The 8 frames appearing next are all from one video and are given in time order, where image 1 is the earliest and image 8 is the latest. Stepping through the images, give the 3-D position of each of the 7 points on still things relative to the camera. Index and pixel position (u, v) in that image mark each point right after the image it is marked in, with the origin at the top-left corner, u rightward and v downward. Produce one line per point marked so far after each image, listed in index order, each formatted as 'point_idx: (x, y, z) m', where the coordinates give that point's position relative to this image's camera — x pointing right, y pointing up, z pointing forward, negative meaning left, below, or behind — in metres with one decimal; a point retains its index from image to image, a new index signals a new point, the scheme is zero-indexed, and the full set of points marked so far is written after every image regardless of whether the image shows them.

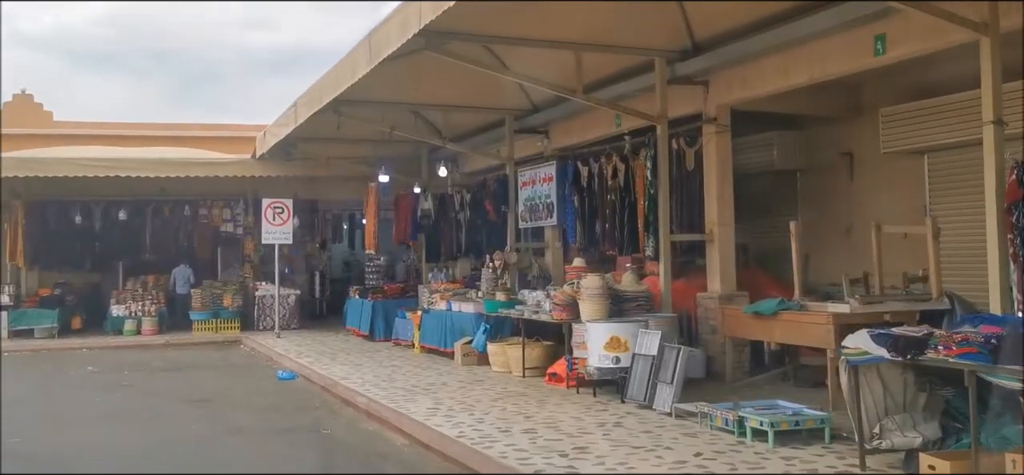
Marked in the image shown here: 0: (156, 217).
0: (-6.5, +0.3, +16.7) m
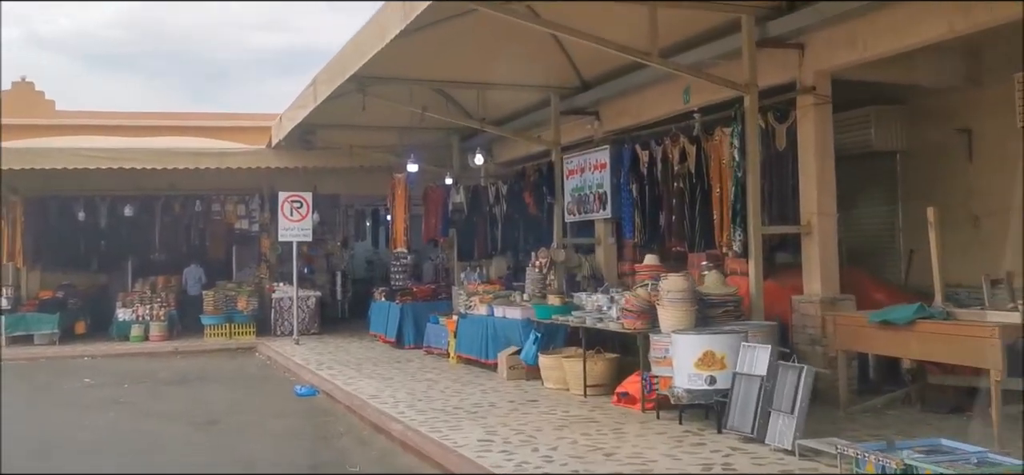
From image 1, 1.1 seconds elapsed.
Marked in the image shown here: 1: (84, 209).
0: (-5.9, +0.4, +15.5) m
1: (-7.0, +0.4, +15.0) m
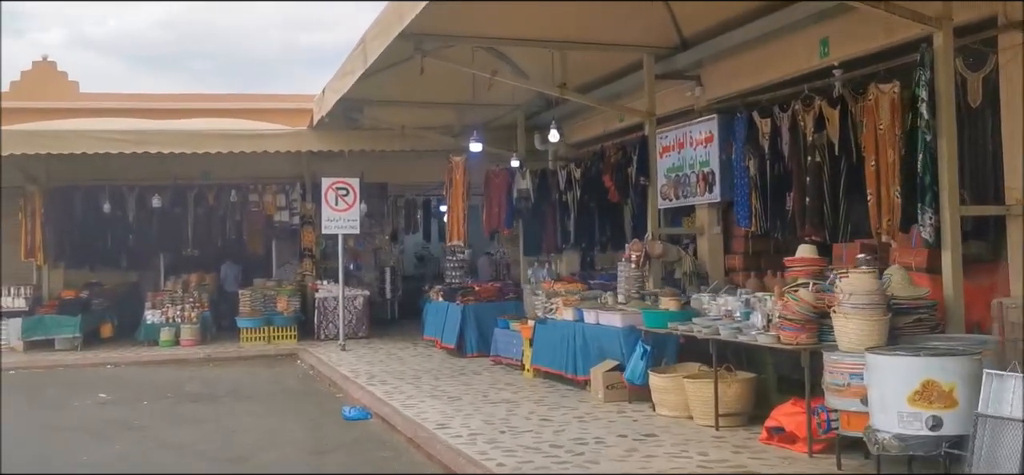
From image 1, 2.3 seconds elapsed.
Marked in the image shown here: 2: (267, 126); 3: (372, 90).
0: (-4.8, +0.5, +14.0) m
1: (-6.0, +0.5, +13.6) m
2: (-3.3, +1.5, +12.3) m
3: (-1.6, +1.7, +10.6) m
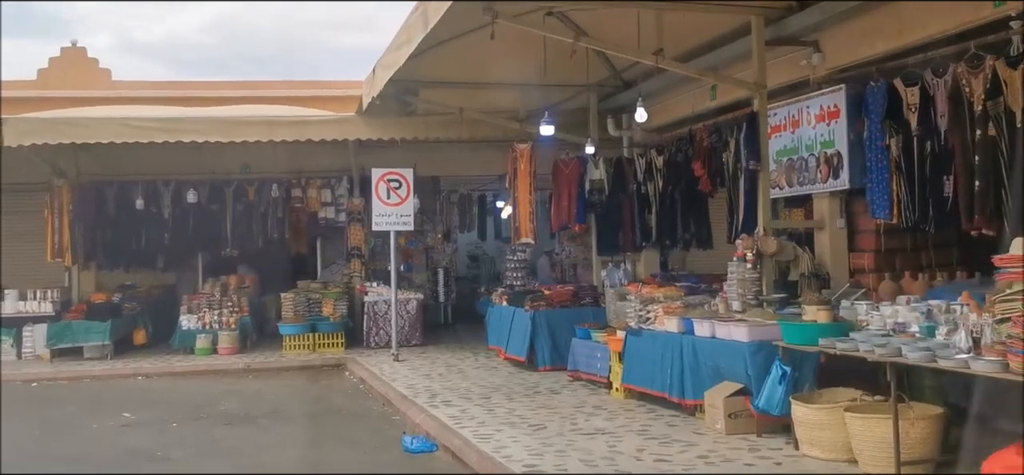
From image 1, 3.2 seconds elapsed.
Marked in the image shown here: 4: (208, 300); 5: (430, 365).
0: (-3.9, +0.5, +13.0) m
1: (-5.1, +0.6, +12.6) m
2: (-2.5, +1.5, +11.2) m
3: (-0.9, +1.7, +9.4) m
4: (-4.0, -0.8, +12.0) m
5: (-0.9, -1.4, +9.9) m
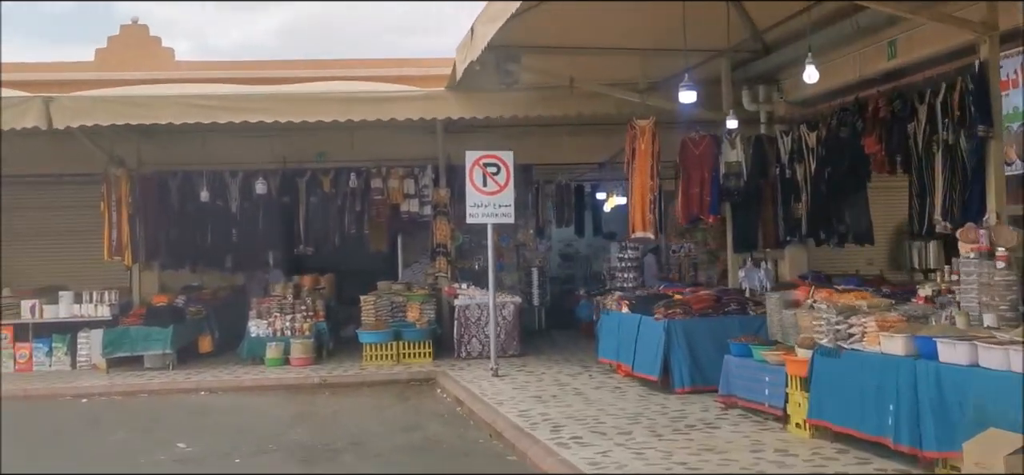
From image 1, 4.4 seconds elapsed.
0: (-2.6, +0.6, +11.6) m
1: (-3.8, +0.6, +11.3) m
2: (-1.2, +1.6, +9.7) m
3: (+0.2, +1.8, +7.8) m
4: (-2.7, -0.8, +10.6) m
5: (+0.2, -1.3, +8.3) m
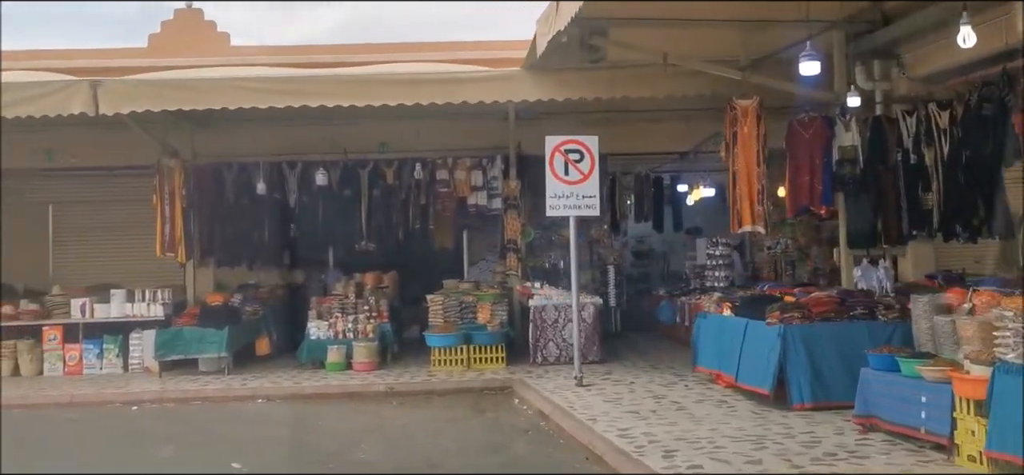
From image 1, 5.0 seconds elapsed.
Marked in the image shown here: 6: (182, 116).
0: (-1.6, +0.6, +10.8) m
1: (-2.9, +0.7, +10.6) m
2: (-0.4, +1.7, +8.9) m
3: (+0.9, +1.8, +6.9) m
4: (-1.9, -0.7, +9.9) m
5: (+1.0, -1.3, +7.4) m
6: (-3.7, +1.4, +10.2) m
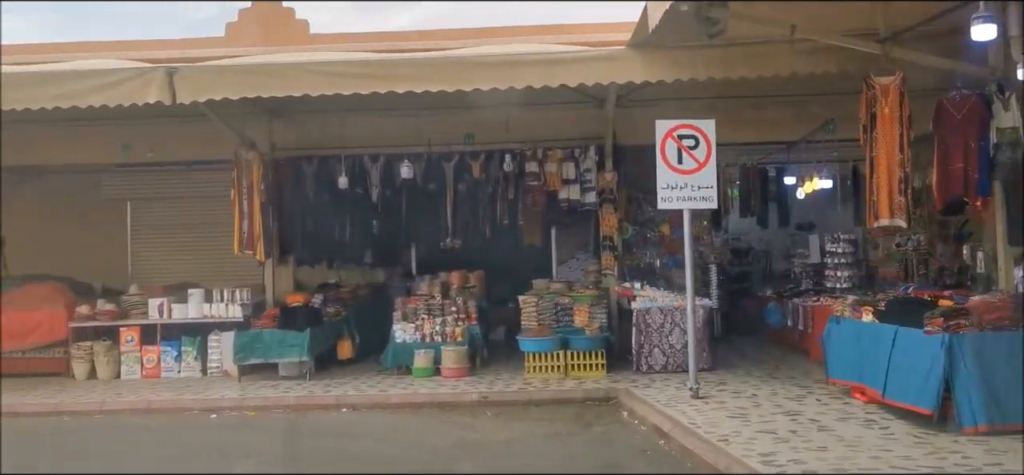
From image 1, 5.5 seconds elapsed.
0: (-0.6, +0.6, +10.2) m
1: (-1.8, +0.7, +10.0) m
2: (+0.5, +1.7, +8.1) m
3: (+1.7, +1.9, +6.1) m
4: (-0.9, -0.7, +9.2) m
5: (+1.8, -1.2, +6.5) m
6: (-2.7, +1.4, +9.7) m
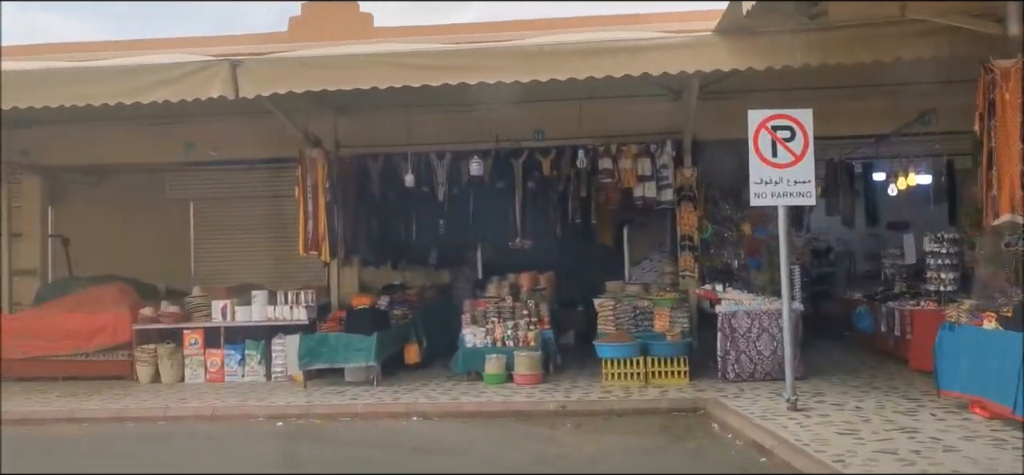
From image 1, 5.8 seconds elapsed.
0: (+0.2, +0.7, +9.7) m
1: (-1.0, +0.7, +9.7) m
2: (+1.1, +1.7, +7.6) m
3: (+2.2, +1.9, +5.5) m
4: (-0.1, -0.7, +8.8) m
5: (+2.3, -1.2, +6.0) m
6: (-1.9, +1.4, +9.3) m
